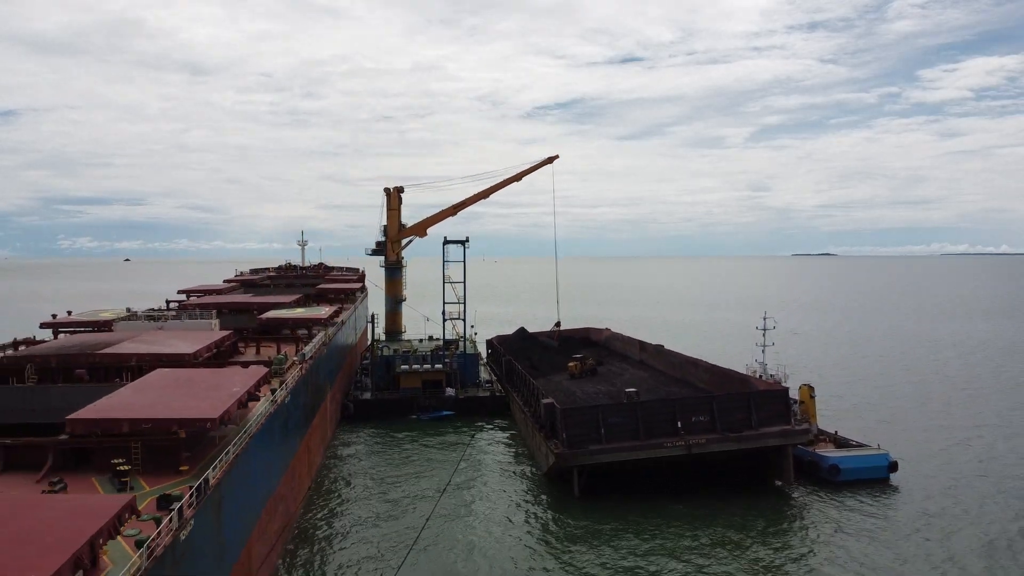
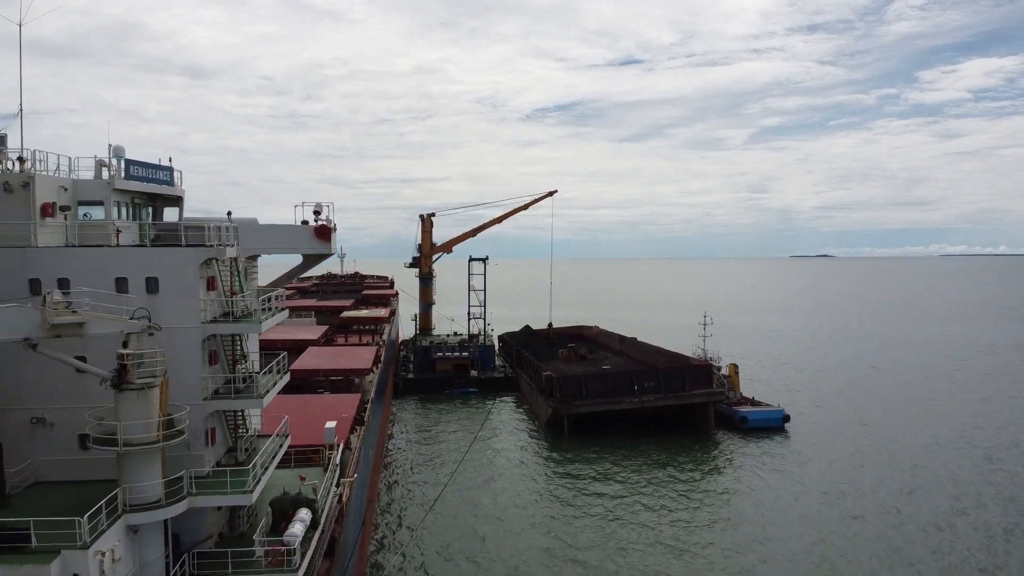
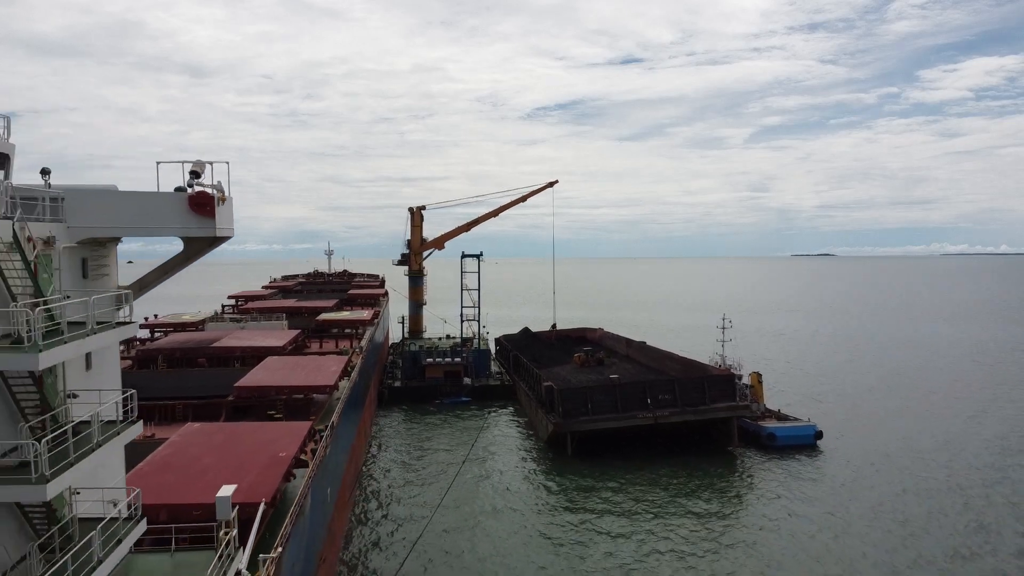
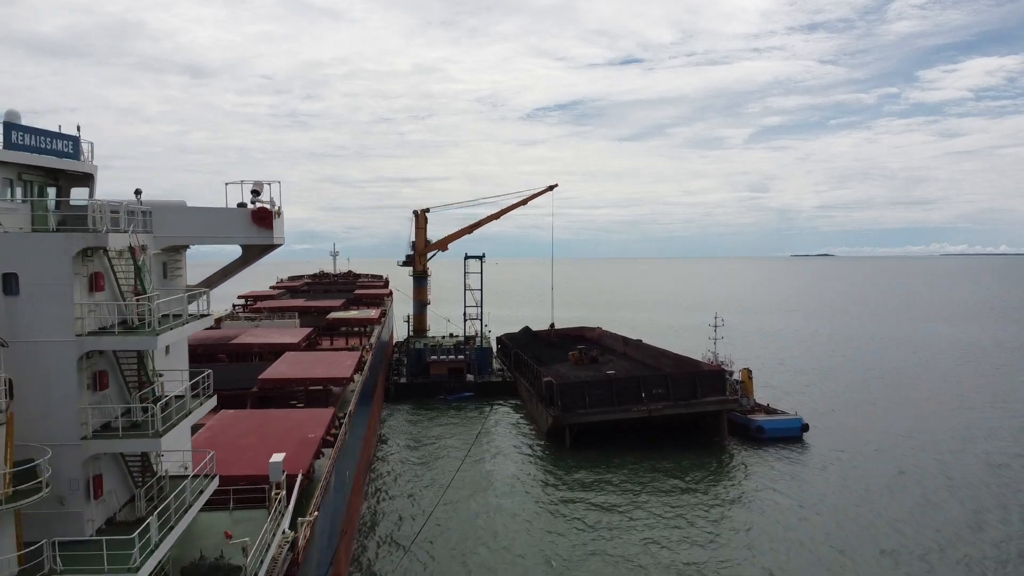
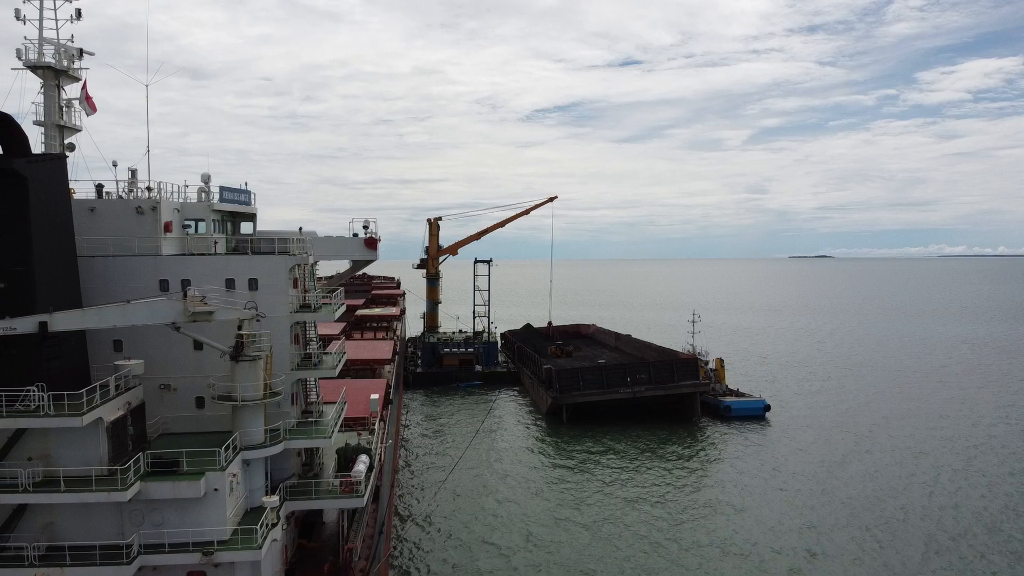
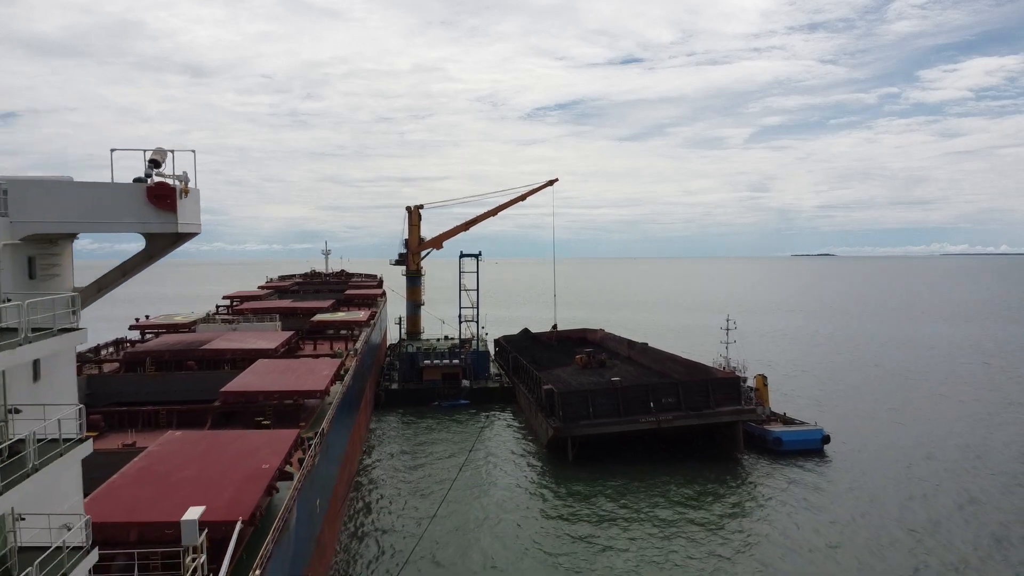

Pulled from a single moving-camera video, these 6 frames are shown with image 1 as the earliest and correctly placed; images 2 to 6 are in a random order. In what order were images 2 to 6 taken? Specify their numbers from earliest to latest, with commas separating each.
6, 3, 4, 2, 5
